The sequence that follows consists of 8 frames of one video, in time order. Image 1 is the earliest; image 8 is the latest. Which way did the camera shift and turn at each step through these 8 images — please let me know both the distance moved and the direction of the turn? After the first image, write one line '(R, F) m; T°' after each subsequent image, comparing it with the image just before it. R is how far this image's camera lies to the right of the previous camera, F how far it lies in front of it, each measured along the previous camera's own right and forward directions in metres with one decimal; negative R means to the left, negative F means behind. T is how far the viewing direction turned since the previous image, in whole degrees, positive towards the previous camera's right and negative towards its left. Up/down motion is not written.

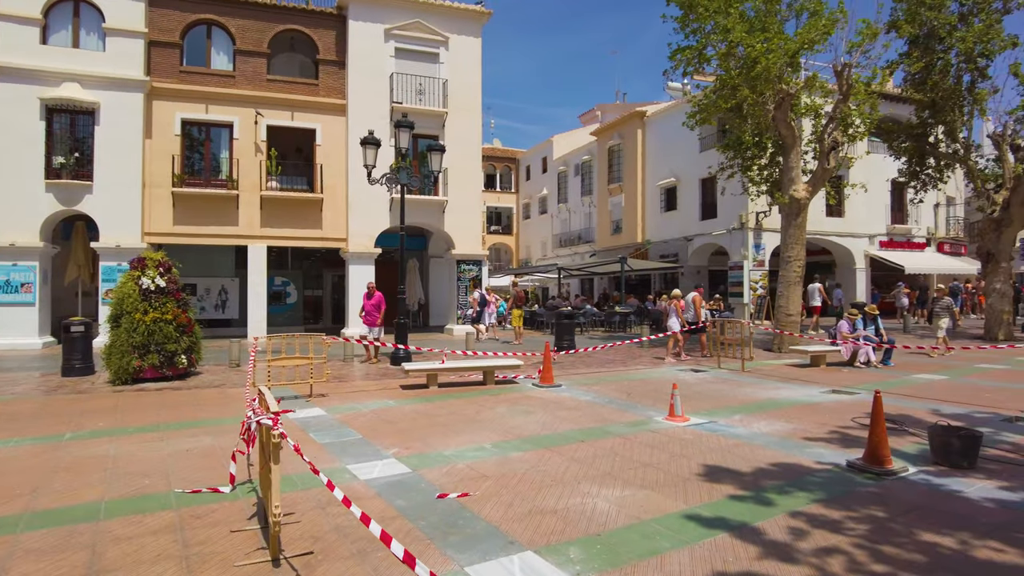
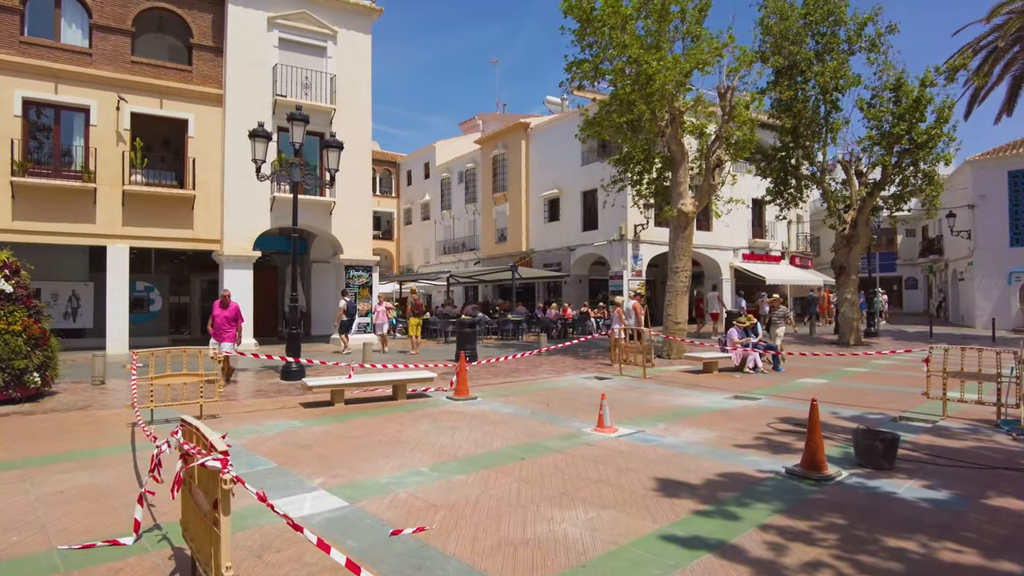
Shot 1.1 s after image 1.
(-0.7, +0.5) m; +11°
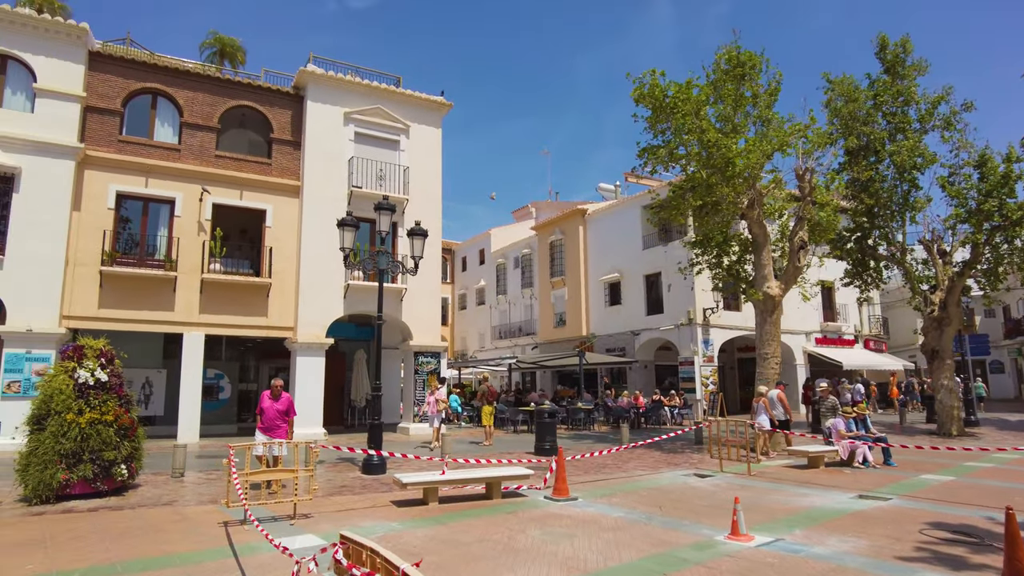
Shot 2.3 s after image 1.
(-0.9, +0.5) m; -4°
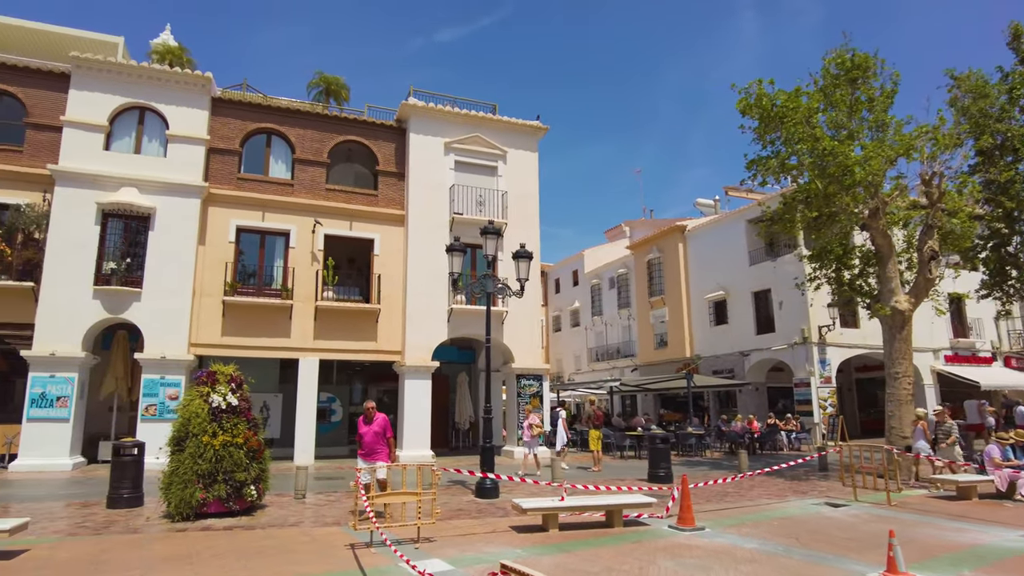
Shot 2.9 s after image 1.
(-0.4, +0.2) m; -8°
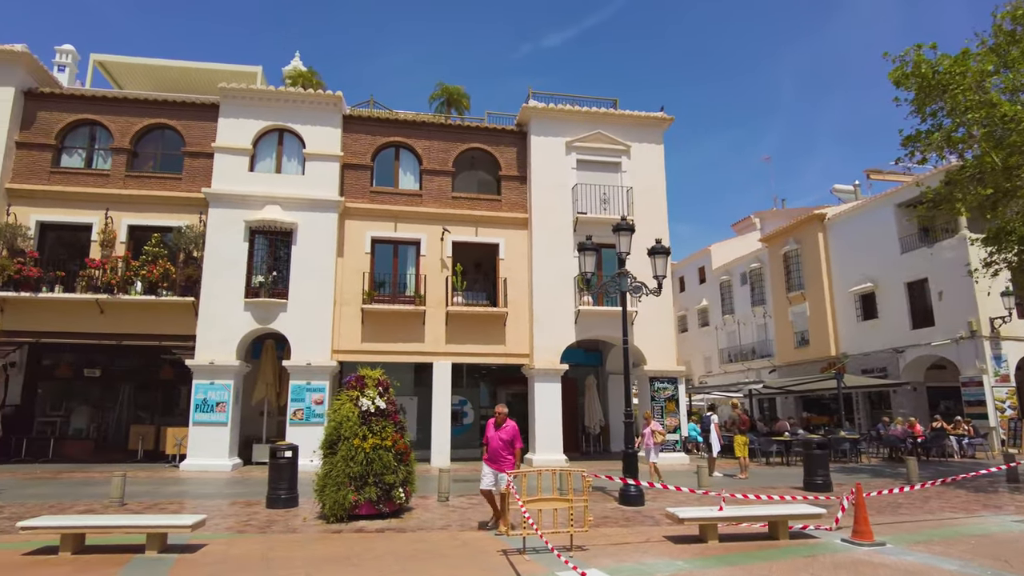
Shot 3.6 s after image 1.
(-0.4, +0.3) m; -10°
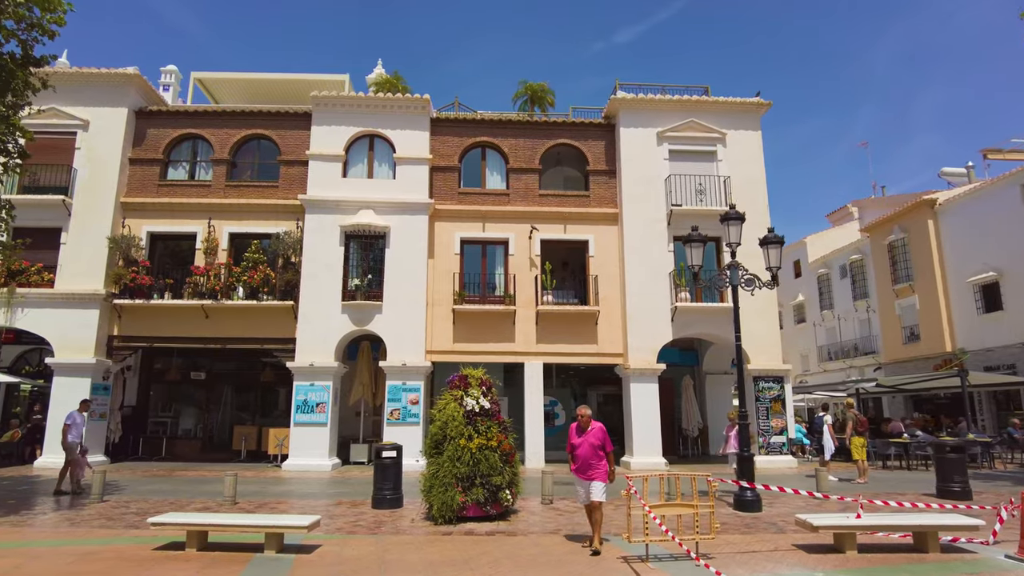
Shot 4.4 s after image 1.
(-0.5, +0.3) m; -6°
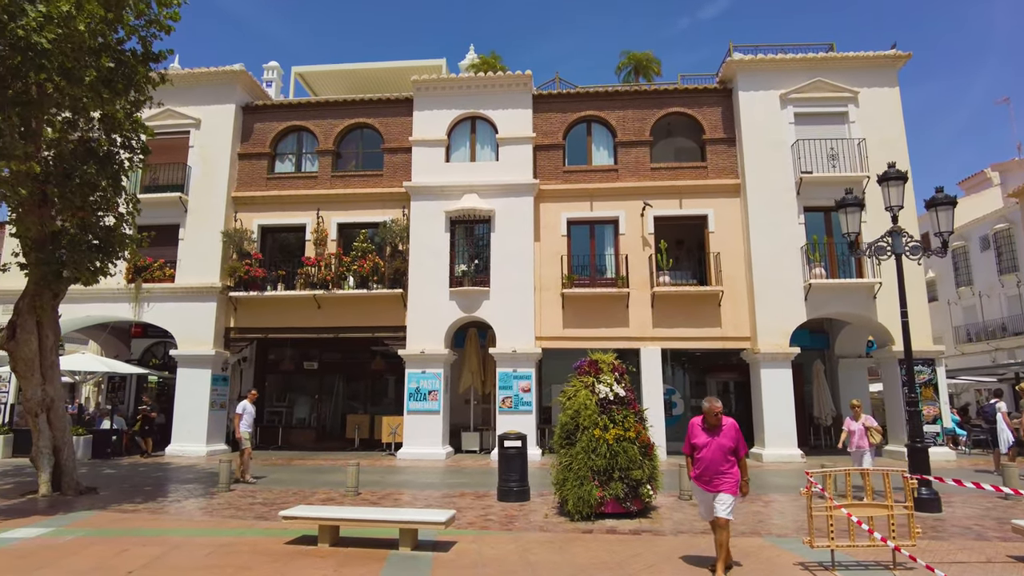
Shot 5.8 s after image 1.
(-0.7, +0.8) m; -7°
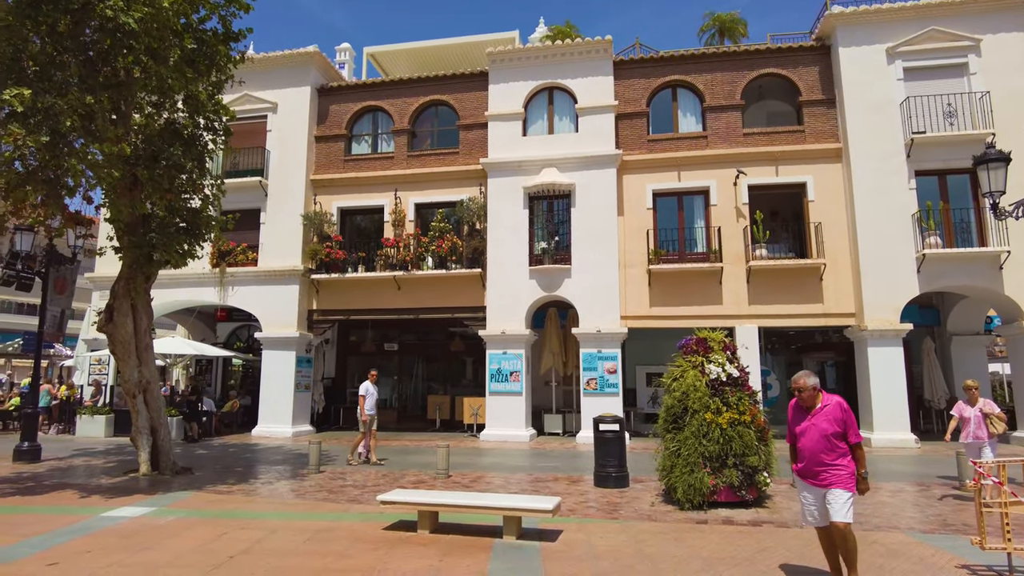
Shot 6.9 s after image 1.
(-0.5, +0.6) m; -6°
